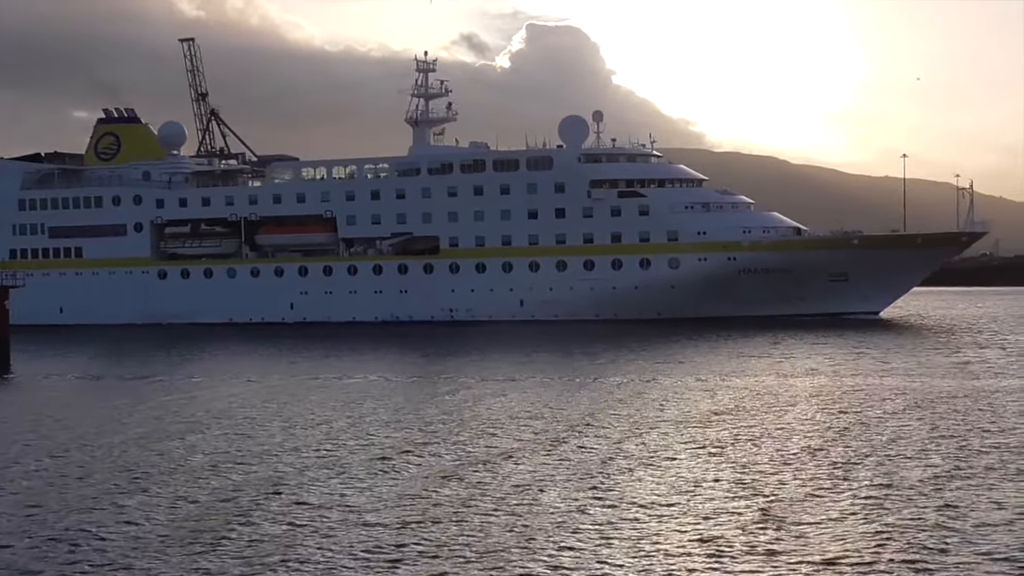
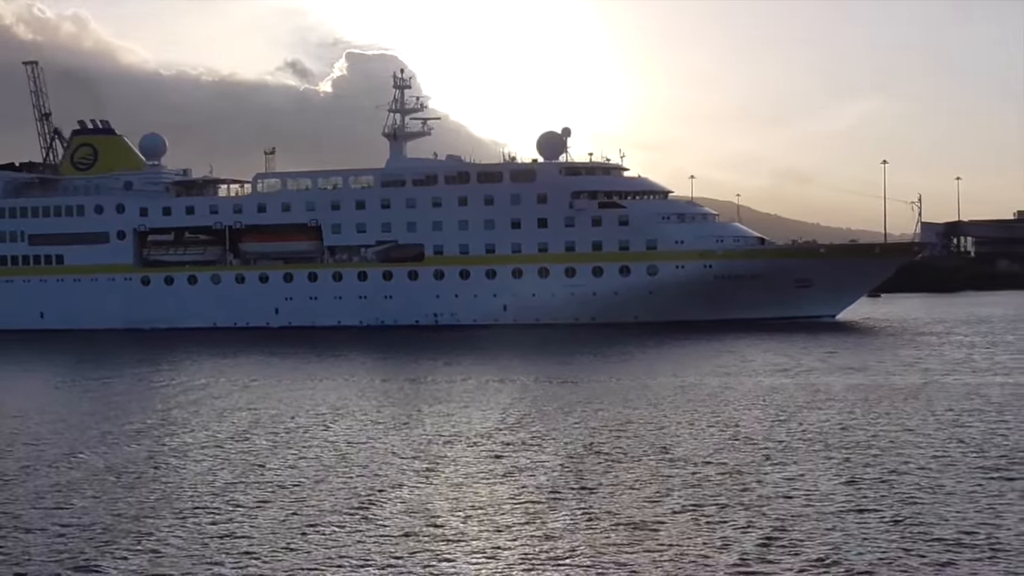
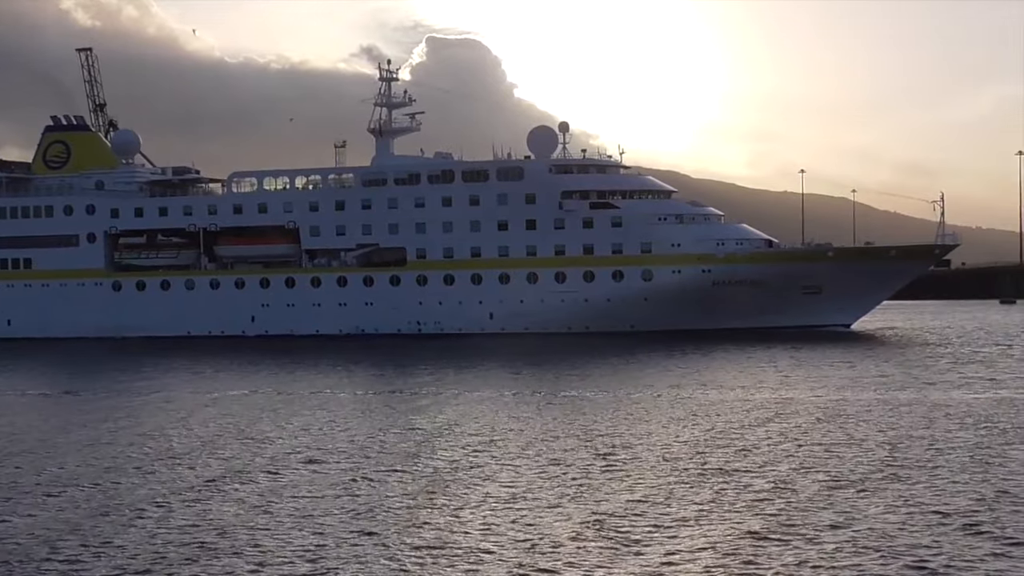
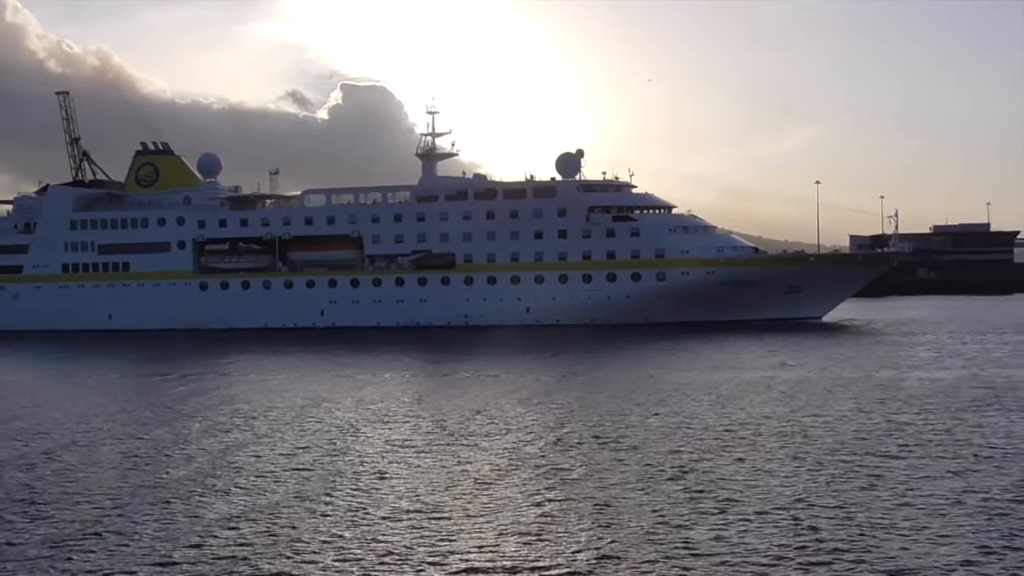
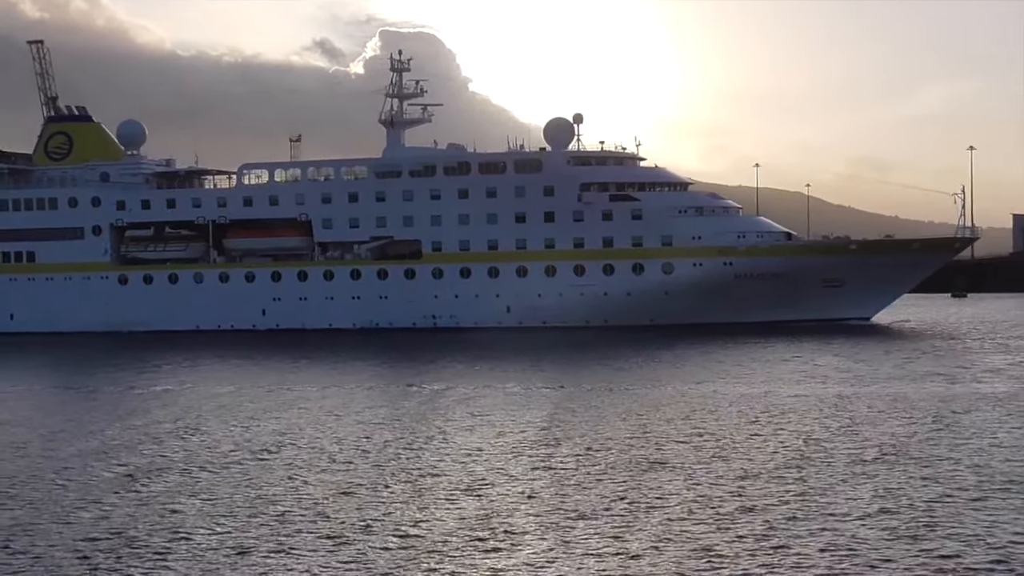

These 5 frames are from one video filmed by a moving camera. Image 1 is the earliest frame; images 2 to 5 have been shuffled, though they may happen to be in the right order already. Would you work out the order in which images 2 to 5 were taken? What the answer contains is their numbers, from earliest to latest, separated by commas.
3, 5, 2, 4
